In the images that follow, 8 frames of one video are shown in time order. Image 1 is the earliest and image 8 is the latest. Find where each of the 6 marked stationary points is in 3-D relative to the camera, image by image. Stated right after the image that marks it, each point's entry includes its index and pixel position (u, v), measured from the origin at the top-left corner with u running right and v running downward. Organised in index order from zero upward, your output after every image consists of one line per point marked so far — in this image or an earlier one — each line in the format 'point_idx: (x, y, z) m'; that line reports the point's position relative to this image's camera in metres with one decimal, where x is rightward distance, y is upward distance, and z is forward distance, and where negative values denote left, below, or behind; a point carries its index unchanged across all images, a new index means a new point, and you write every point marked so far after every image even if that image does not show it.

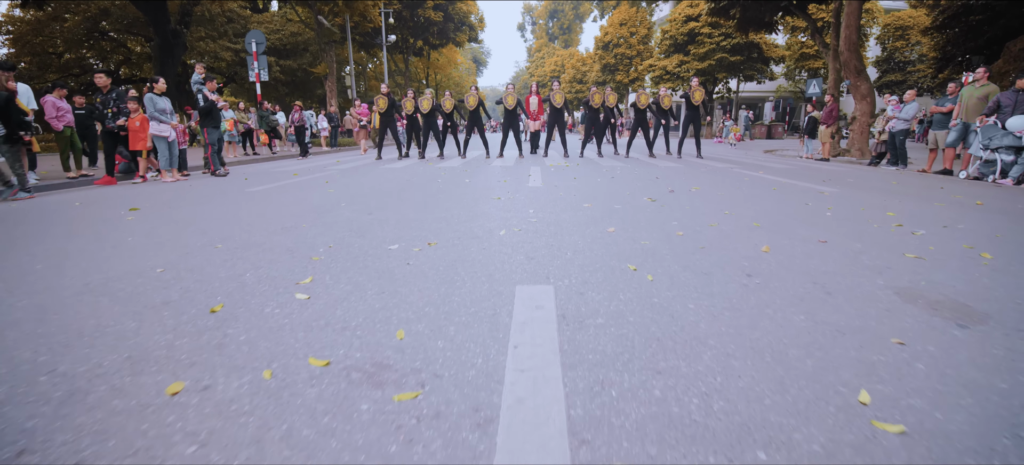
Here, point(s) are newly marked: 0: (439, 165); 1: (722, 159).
0: (-1.6, +1.5, +12.2) m
1: (+5.4, +1.9, +13.9) m
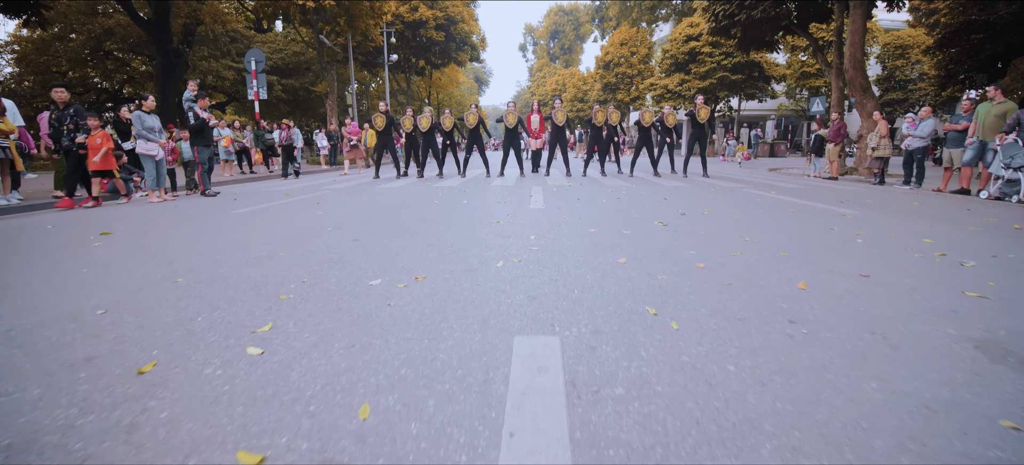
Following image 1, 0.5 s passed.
0: (-1.6, +1.1, +11.9) m
1: (+5.4, +1.3, +13.5) m
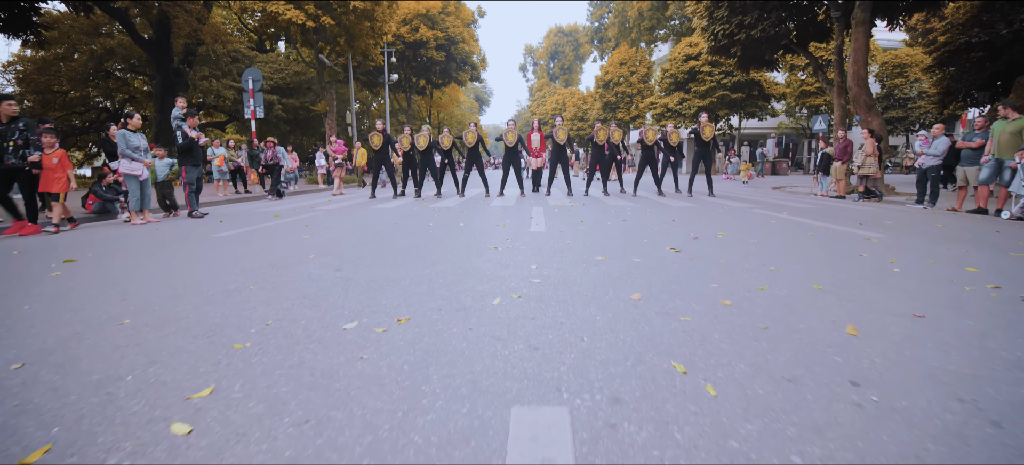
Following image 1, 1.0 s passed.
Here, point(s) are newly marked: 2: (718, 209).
0: (-1.6, +0.6, +11.5) m
1: (+5.4, +0.8, +13.1) m
2: (+3.7, +0.4, +9.6) m
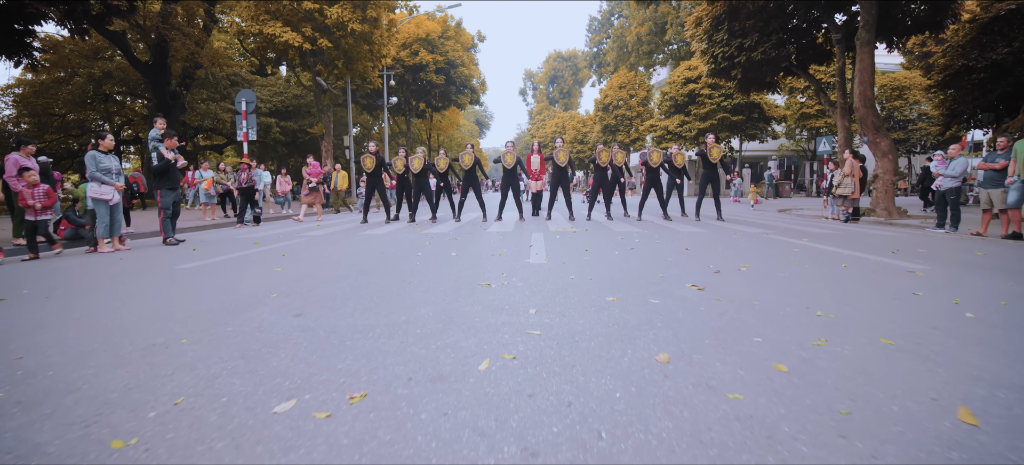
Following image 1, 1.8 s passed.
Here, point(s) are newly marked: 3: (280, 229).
0: (-1.7, 0.0, +10.8) m
1: (+5.3, +0.2, +12.5) m
2: (+3.6, 0.0, +9.0) m
3: (-4.6, 0.0, +10.6) m
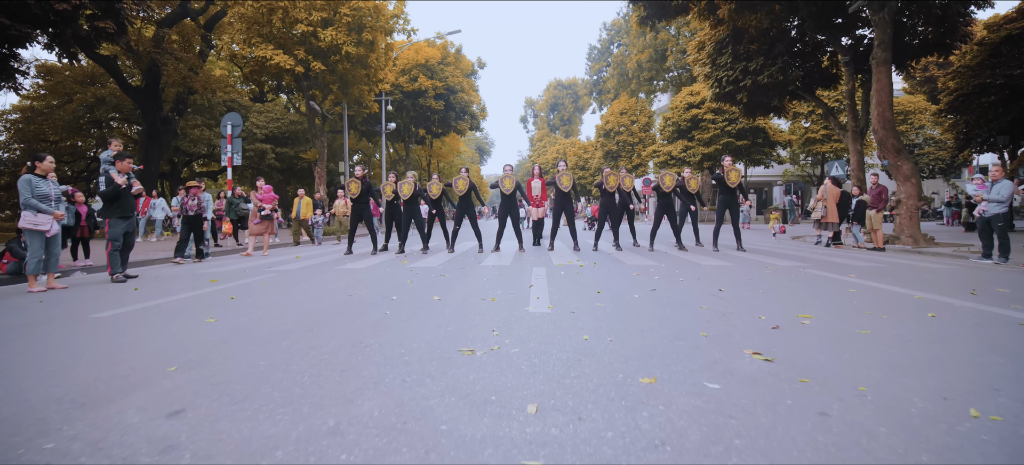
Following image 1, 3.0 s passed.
0: (-1.7, -0.5, +9.7) m
1: (+5.3, -0.4, +11.3) m
2: (+3.6, -0.5, +7.8) m
3: (-4.6, -0.5, +9.5) m
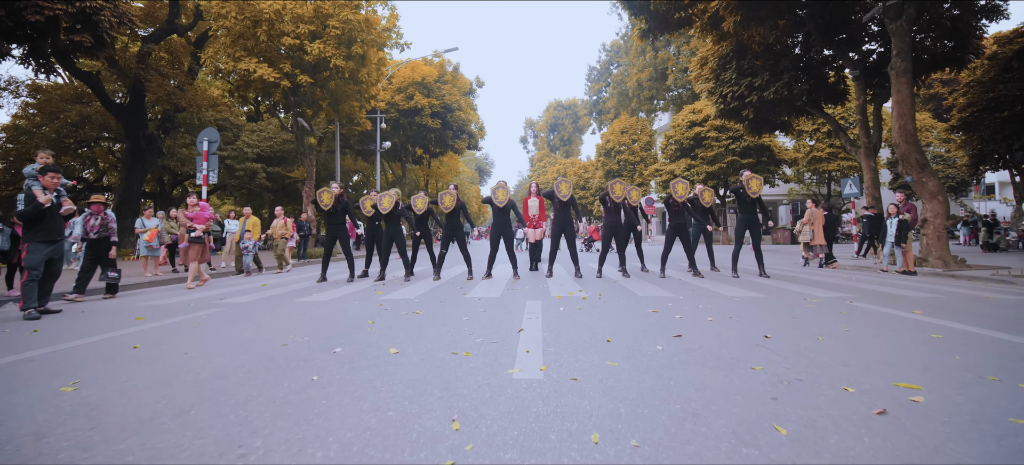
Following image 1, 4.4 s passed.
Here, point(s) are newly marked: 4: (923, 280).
0: (-1.8, -0.9, +8.4) m
1: (+5.2, -0.9, +10.0) m
2: (+3.5, -0.8, +6.5) m
3: (-4.7, -0.9, +8.2) m
4: (+8.6, -1.0, +11.5) m
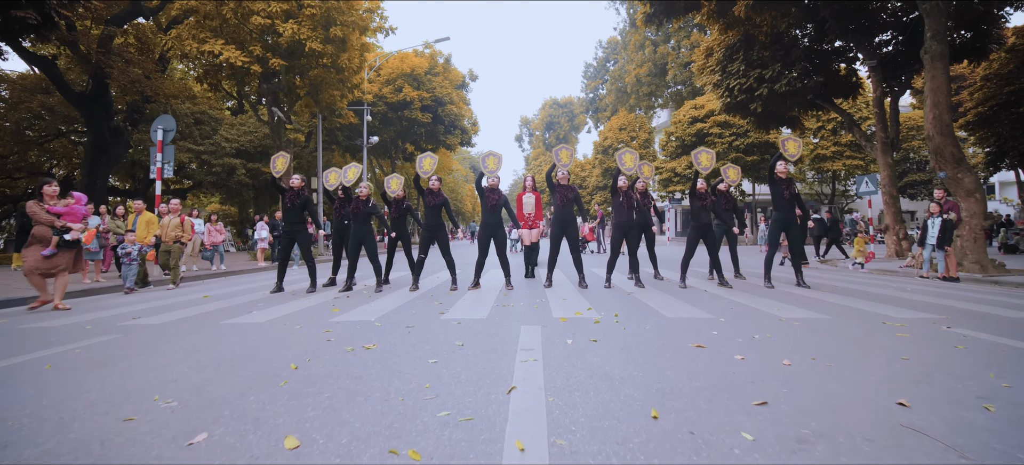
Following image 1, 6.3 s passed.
0: (-1.9, -0.9, +6.7) m
1: (+5.1, -0.9, +8.5) m
2: (+3.4, -0.9, +4.9) m
3: (-4.8, -0.9, +6.5) m
4: (+8.5, -1.0, +10.0) m
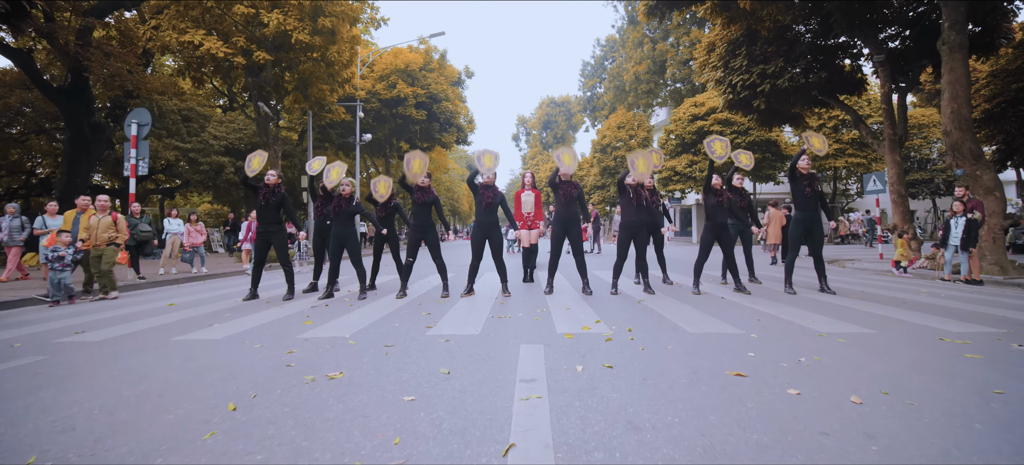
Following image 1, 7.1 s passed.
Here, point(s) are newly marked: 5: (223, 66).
0: (-2.0, -1.0, +6.0) m
1: (+5.0, -0.9, +7.7) m
2: (+3.4, -0.9, +4.2) m
3: (-4.8, -1.0, +5.7) m
4: (+8.4, -1.0, +9.2) m
5: (-9.4, +5.6, +18.1) m
